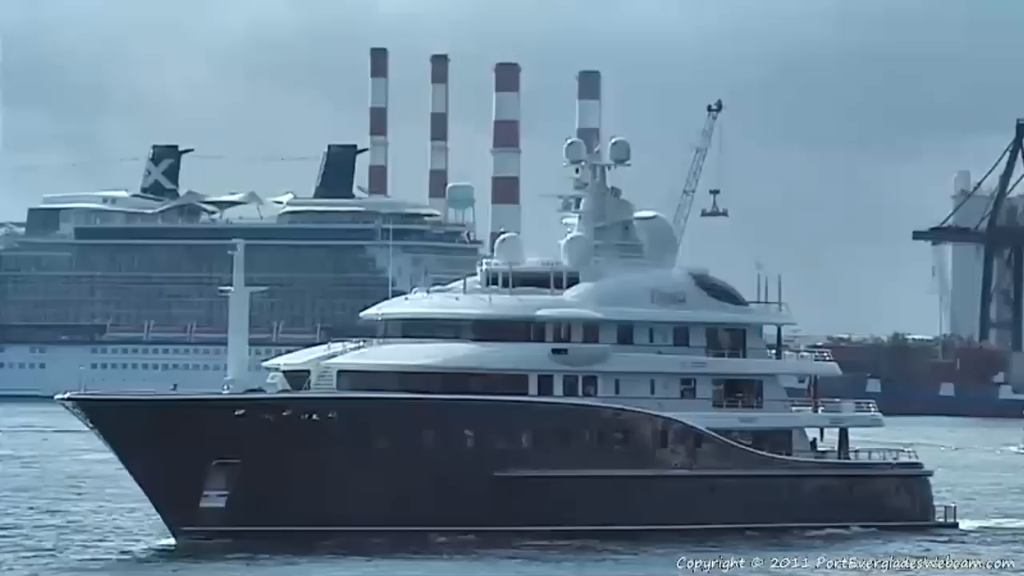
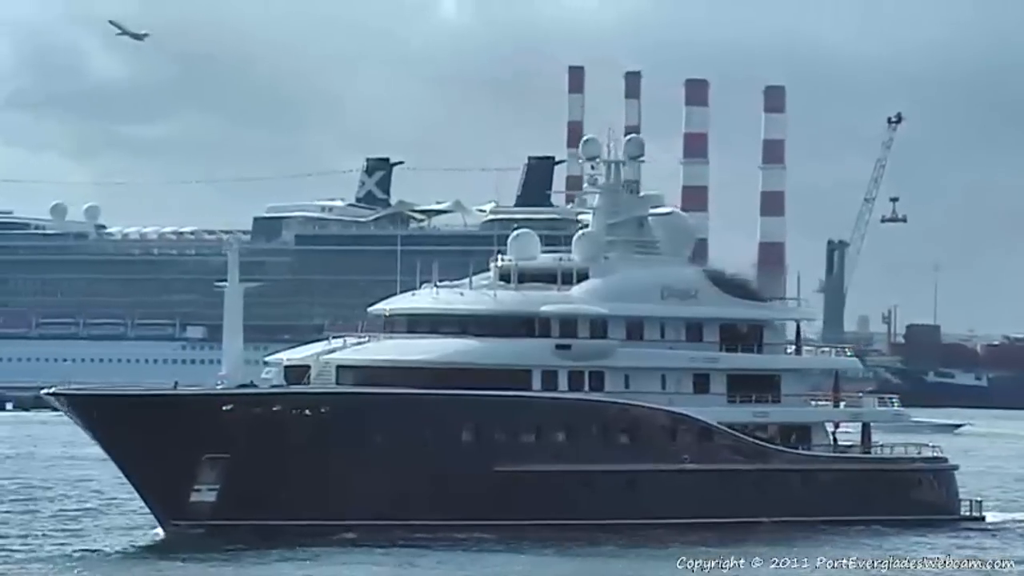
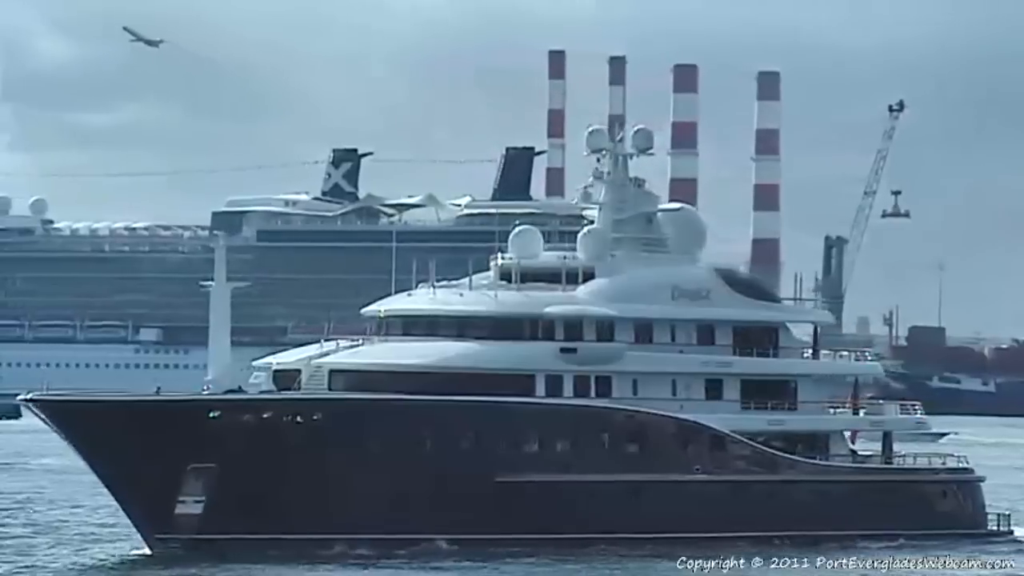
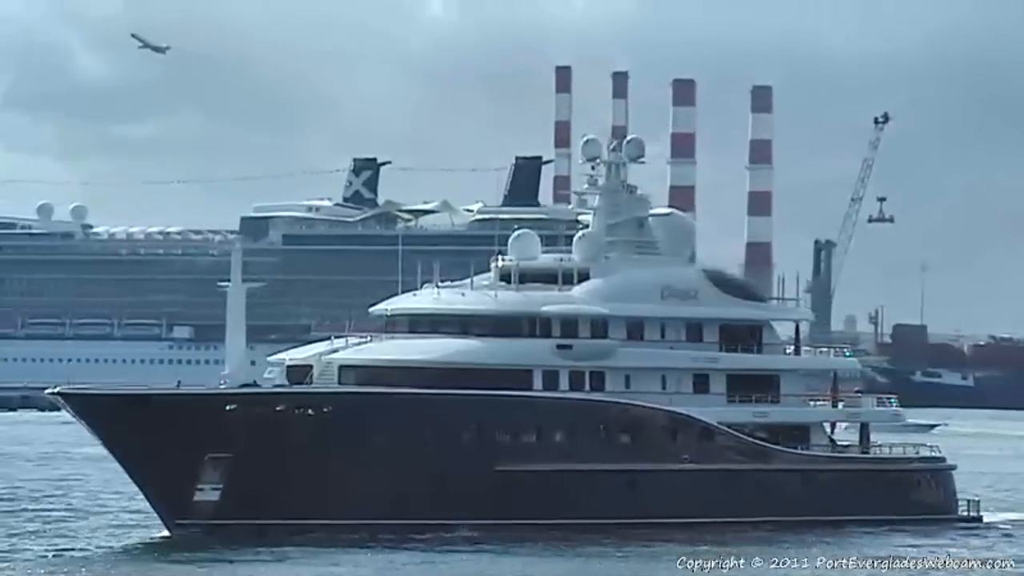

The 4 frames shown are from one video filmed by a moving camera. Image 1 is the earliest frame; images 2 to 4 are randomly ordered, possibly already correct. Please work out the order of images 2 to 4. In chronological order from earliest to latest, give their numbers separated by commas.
3, 4, 2
